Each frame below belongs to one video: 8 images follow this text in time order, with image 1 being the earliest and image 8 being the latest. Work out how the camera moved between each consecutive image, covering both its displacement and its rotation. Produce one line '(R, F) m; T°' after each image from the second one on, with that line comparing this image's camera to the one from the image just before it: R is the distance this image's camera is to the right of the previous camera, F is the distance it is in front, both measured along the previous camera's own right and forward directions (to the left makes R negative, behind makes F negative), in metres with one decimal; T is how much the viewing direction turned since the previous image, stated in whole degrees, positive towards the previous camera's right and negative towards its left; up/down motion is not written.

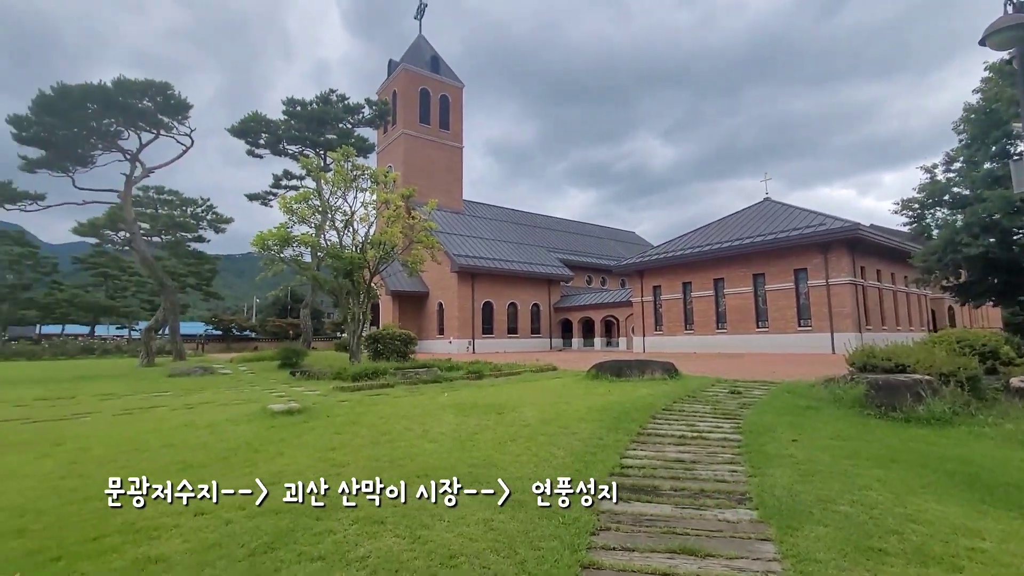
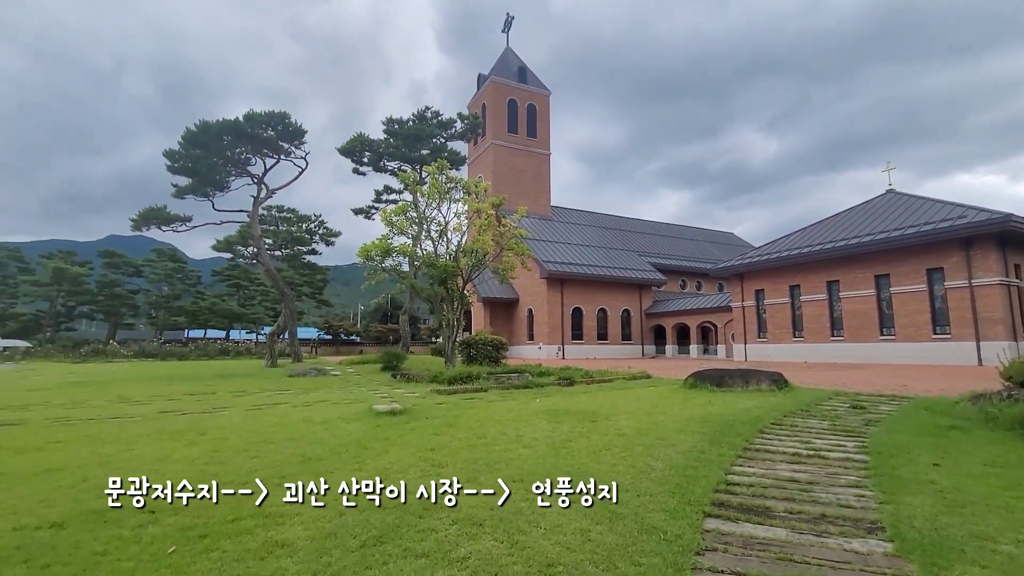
(0.0, 0.0) m; -10°
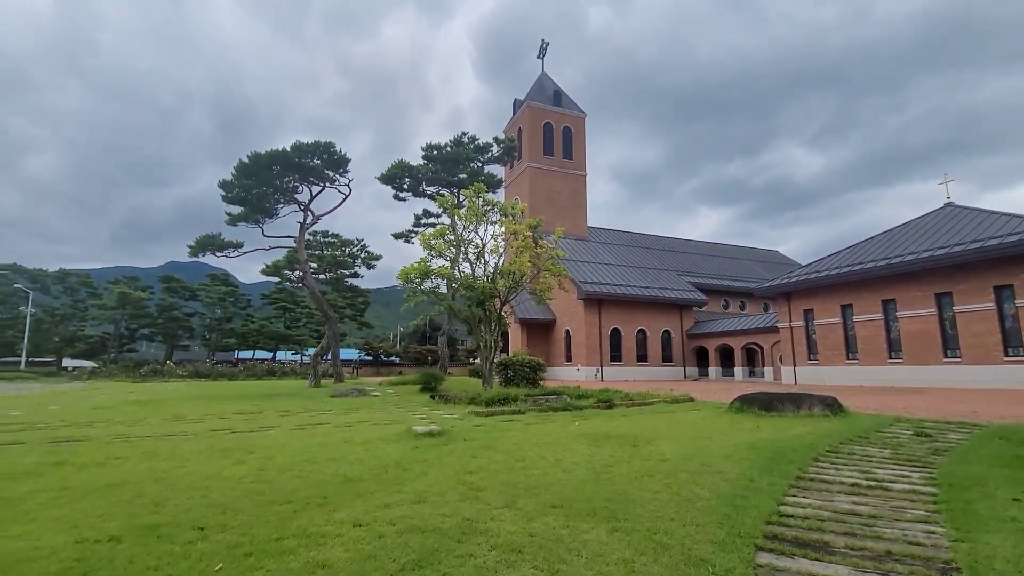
(0.0, 0.0) m; -4°
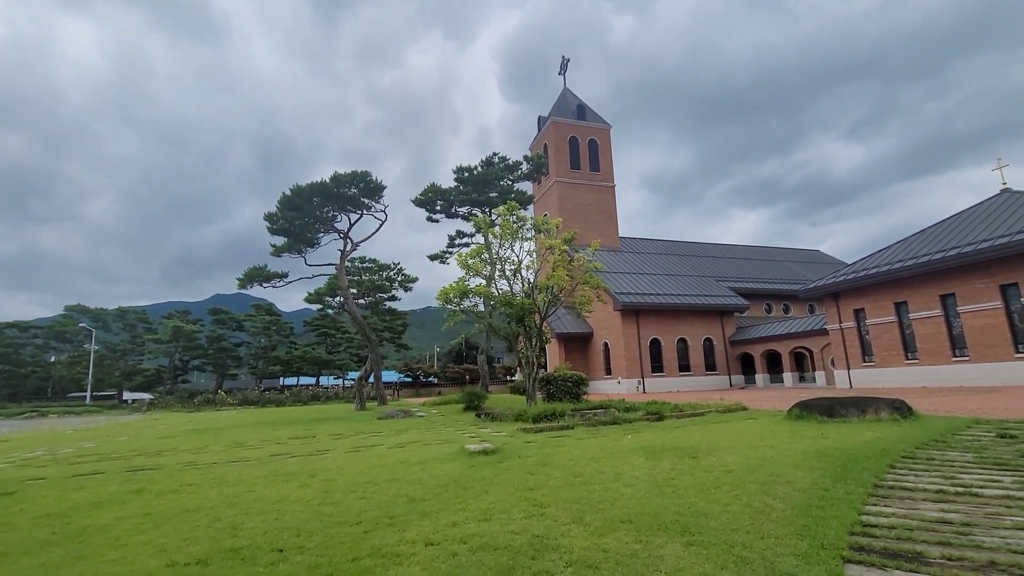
(-0.2, -0.1) m; -4°
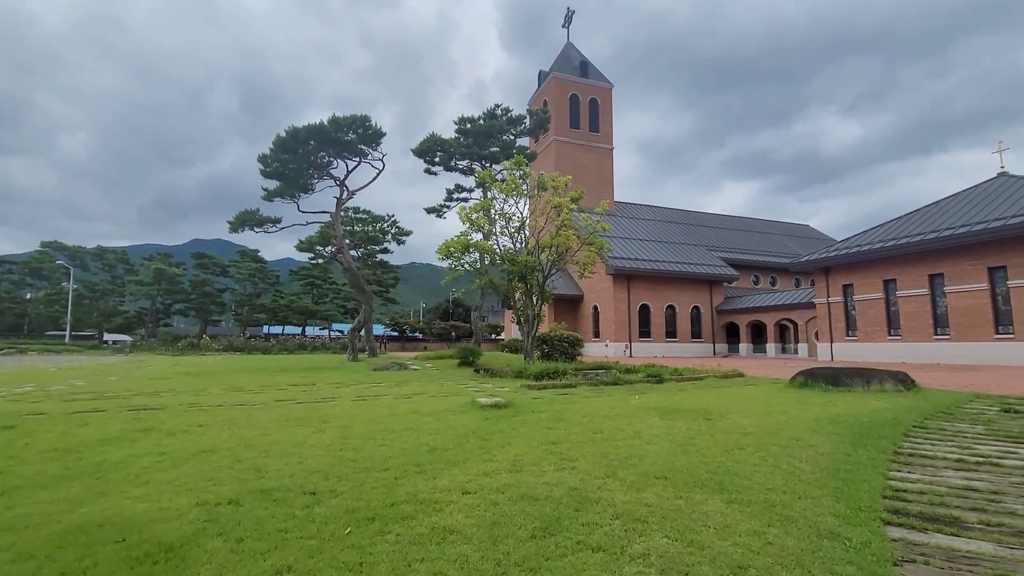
(-0.5, +0.2) m; +2°
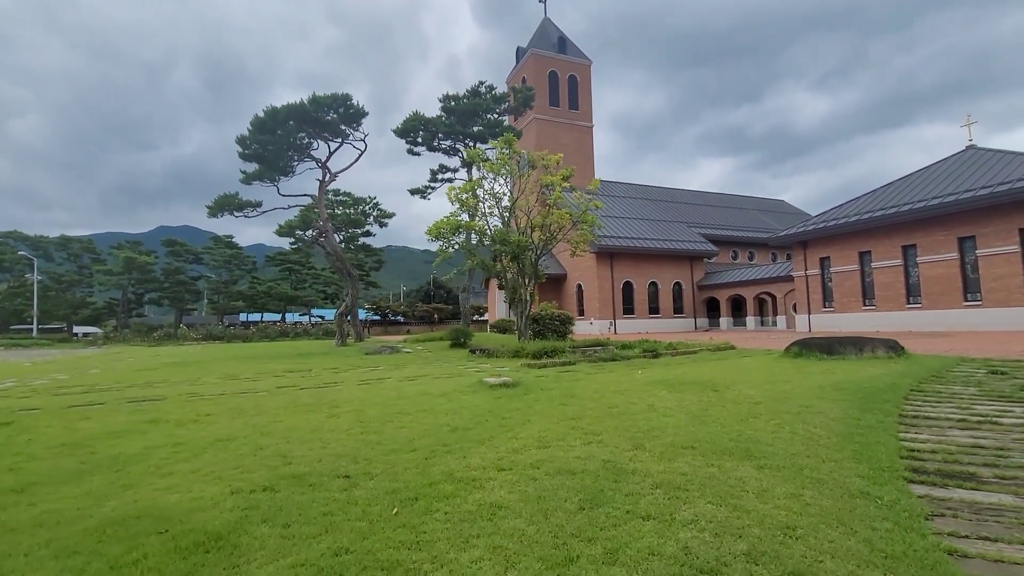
(-0.5, 0.0) m; +2°
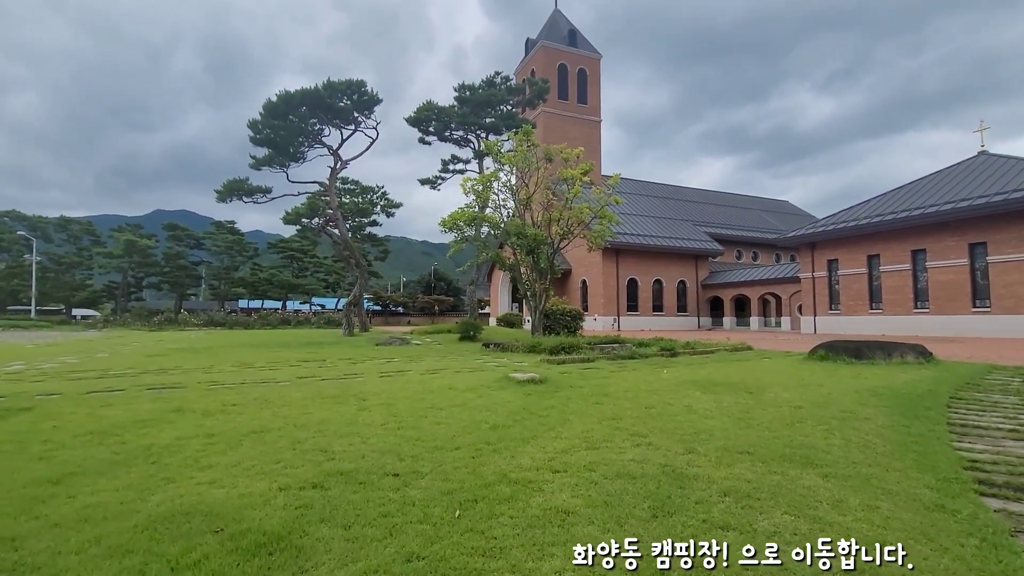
(-0.5, +0.2) m; 0°
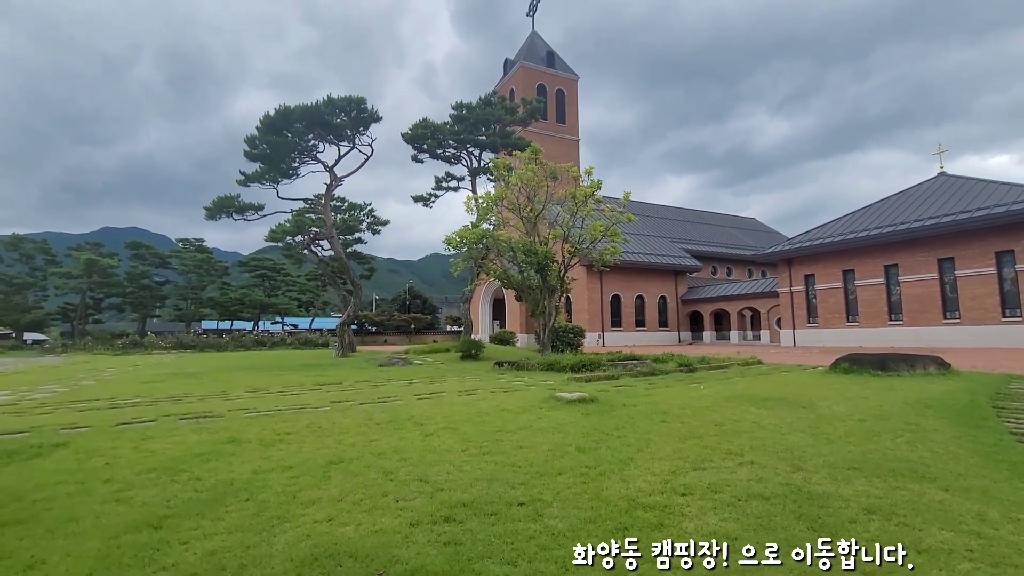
(-1.3, +0.1) m; +4°
